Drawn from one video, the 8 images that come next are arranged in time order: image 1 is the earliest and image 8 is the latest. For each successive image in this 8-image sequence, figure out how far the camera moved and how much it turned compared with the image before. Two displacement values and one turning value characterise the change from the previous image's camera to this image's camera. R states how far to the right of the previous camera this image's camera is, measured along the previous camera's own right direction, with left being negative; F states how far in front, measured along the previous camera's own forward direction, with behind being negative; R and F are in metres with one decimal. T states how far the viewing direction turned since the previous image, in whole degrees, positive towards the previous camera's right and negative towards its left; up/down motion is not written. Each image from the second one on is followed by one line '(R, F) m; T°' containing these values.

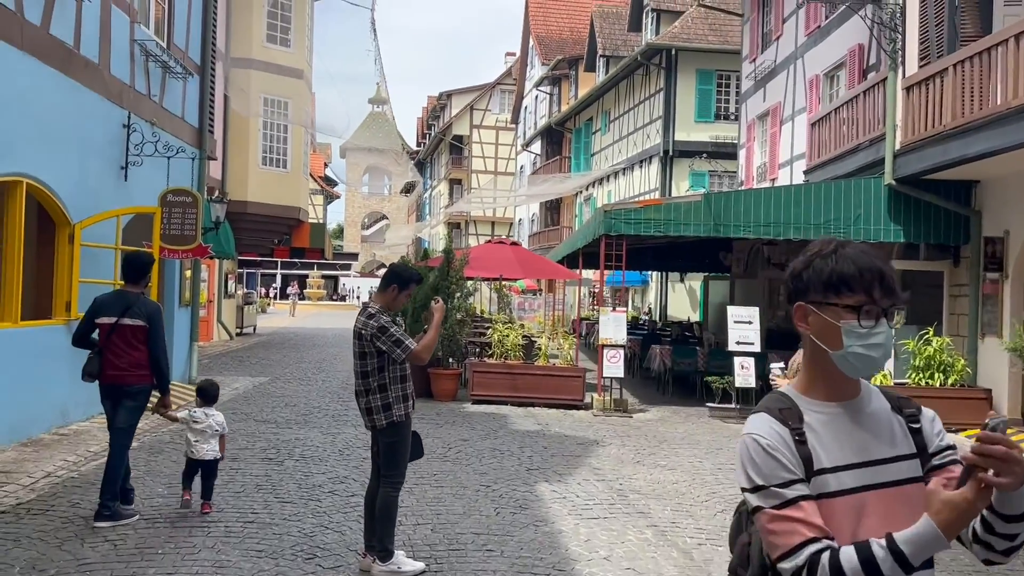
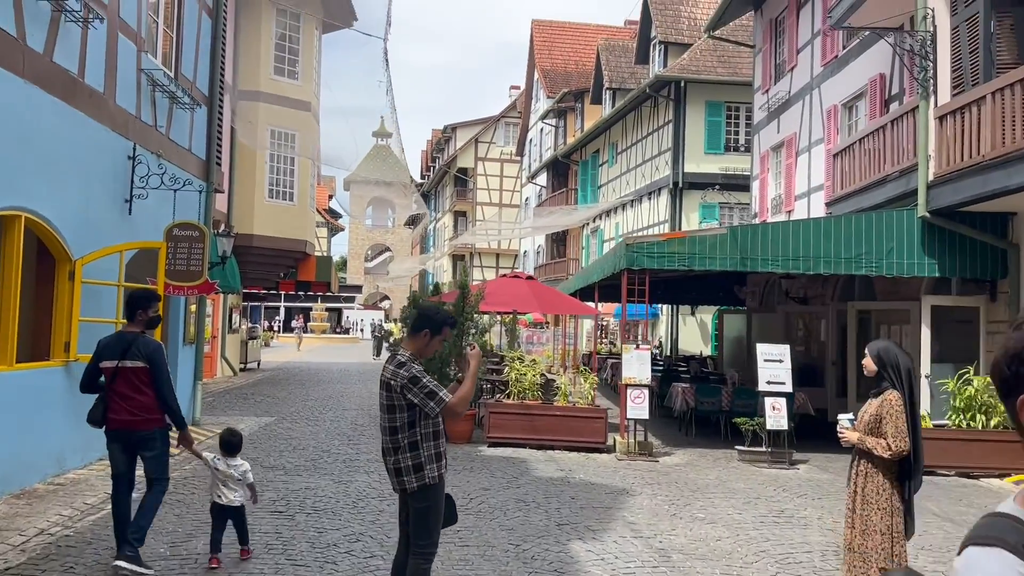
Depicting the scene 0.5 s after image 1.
(-0.2, +0.4) m; 0°
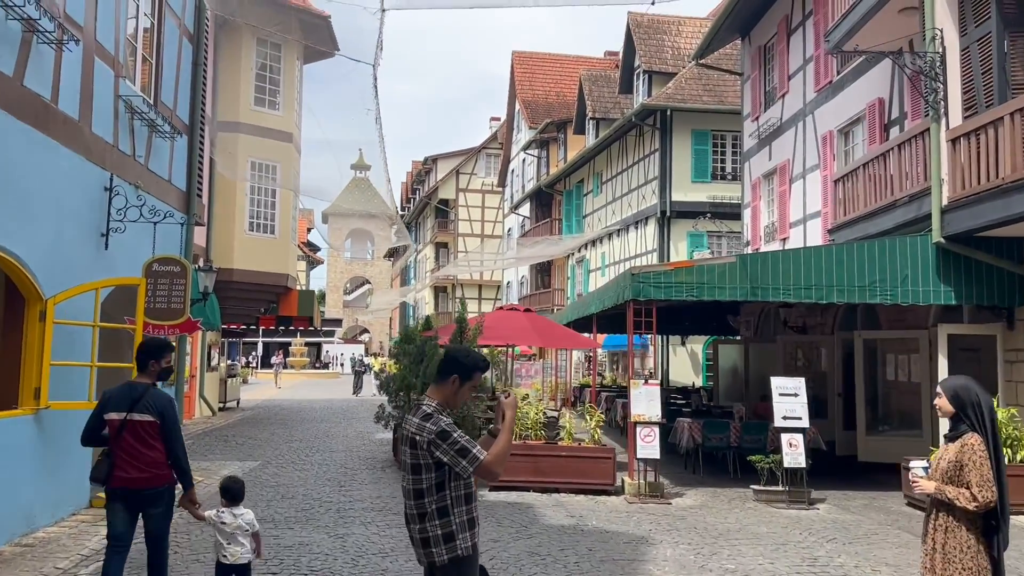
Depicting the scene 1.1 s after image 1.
(-0.2, +0.5) m; +1°
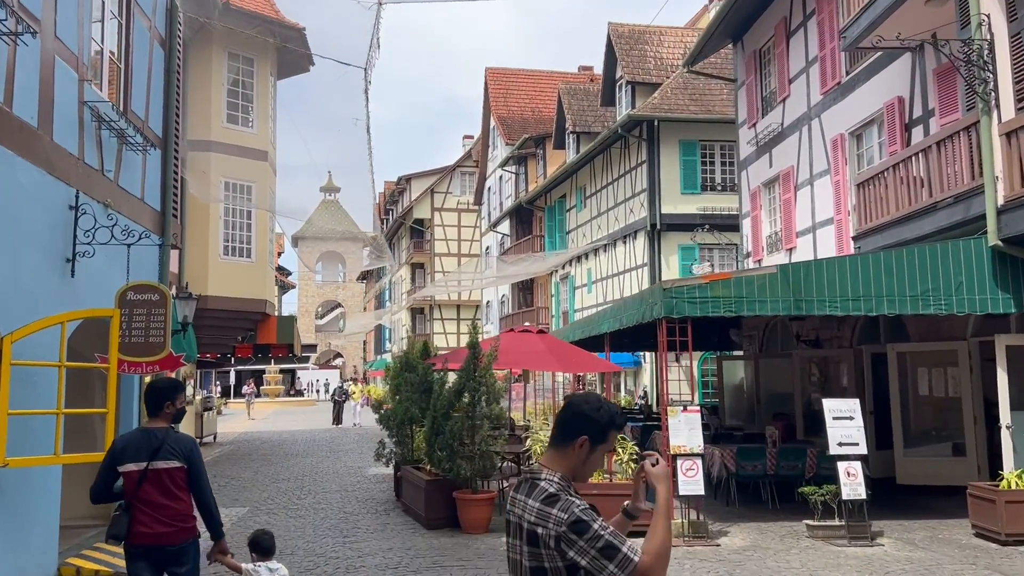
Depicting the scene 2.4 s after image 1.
(-0.5, +1.0) m; +2°
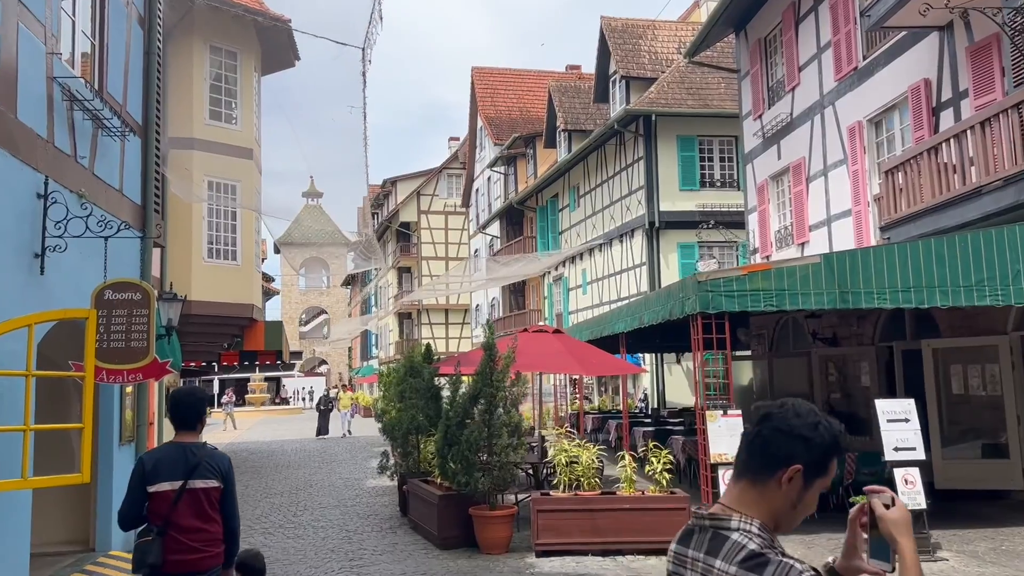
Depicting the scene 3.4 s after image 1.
(-0.3, +0.8) m; +1°
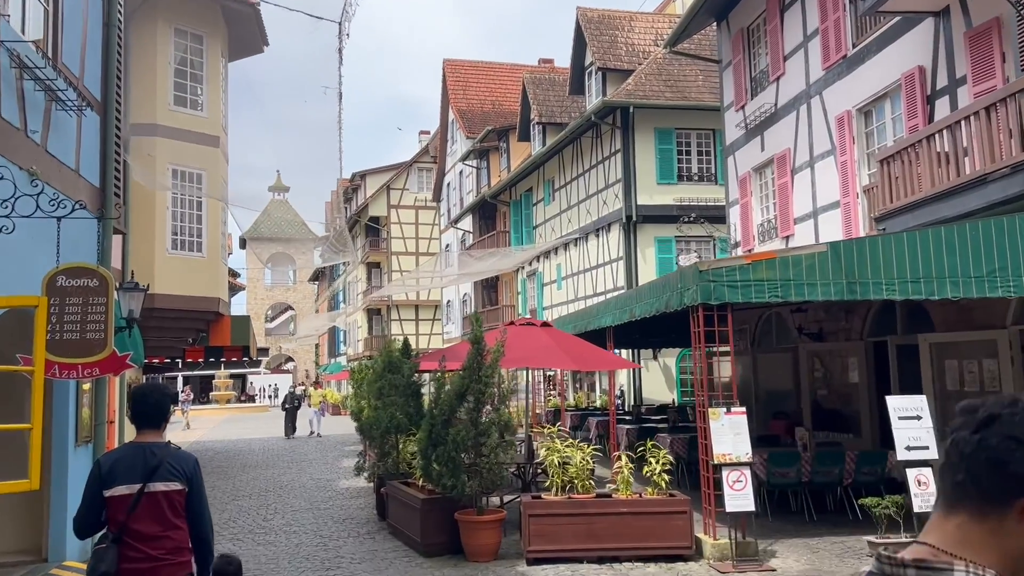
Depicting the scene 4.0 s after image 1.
(-0.2, +0.5) m; +2°
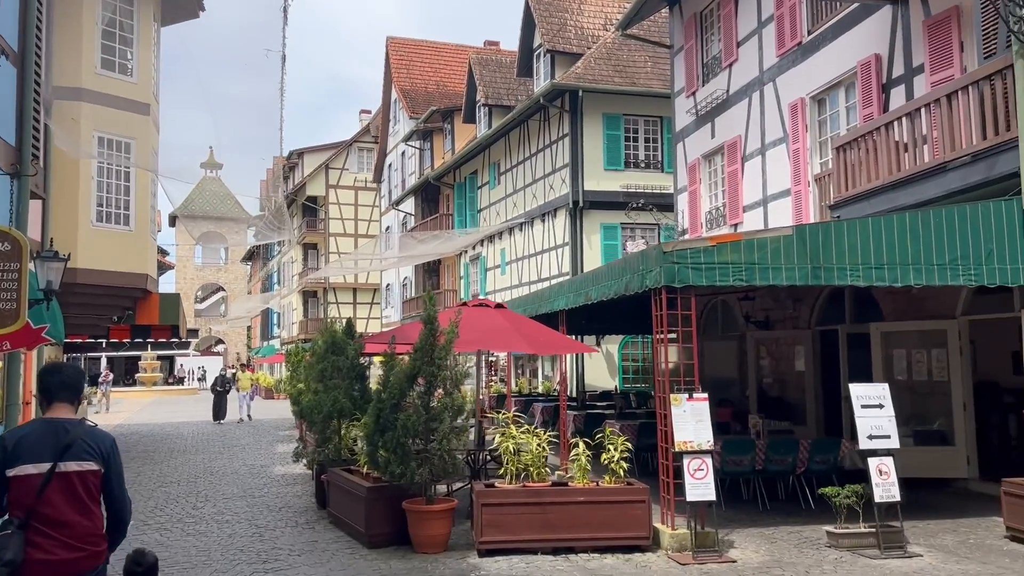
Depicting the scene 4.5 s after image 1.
(-0.1, +0.4) m; +4°
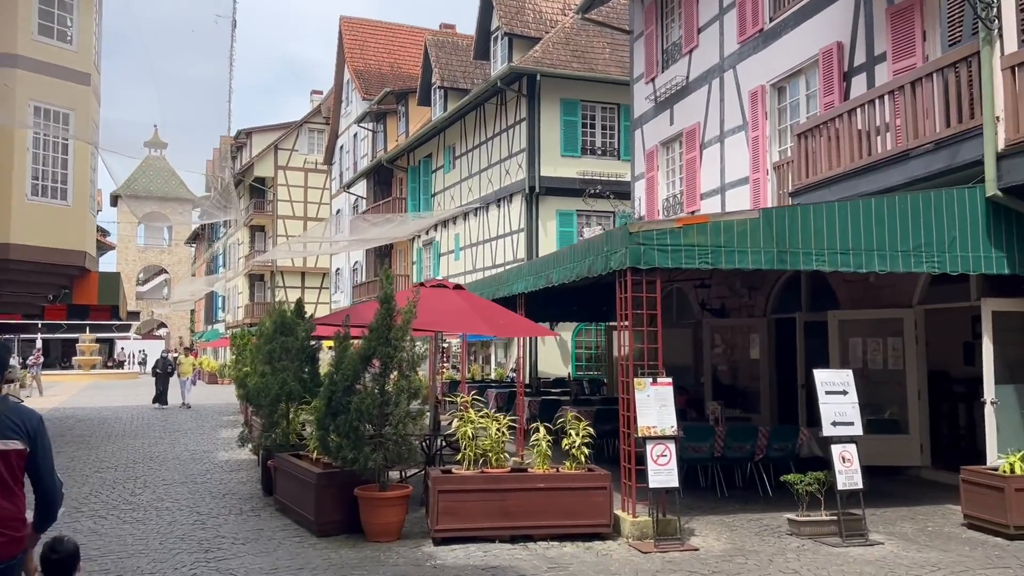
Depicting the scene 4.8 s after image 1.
(-0.1, +0.3) m; +3°
